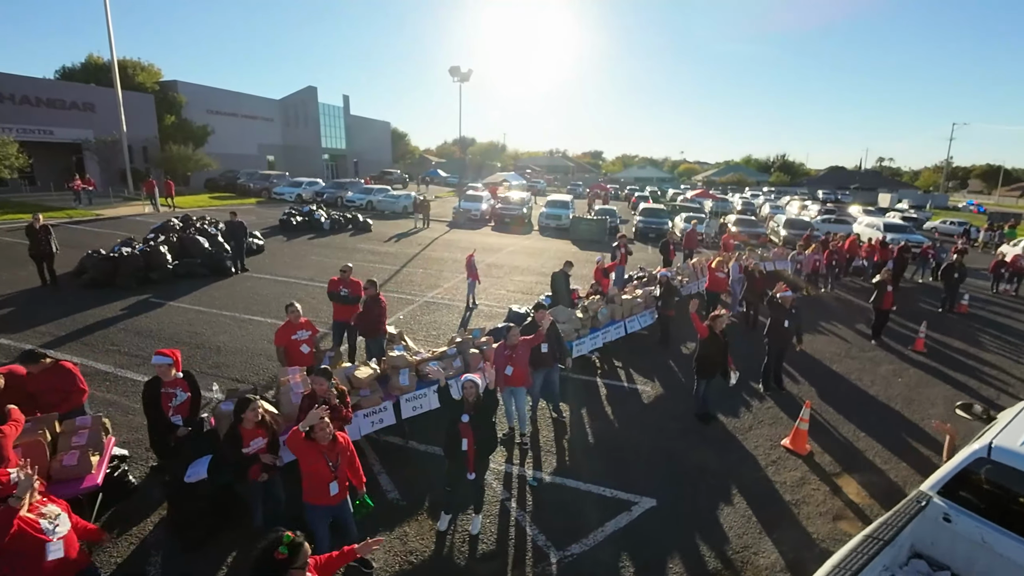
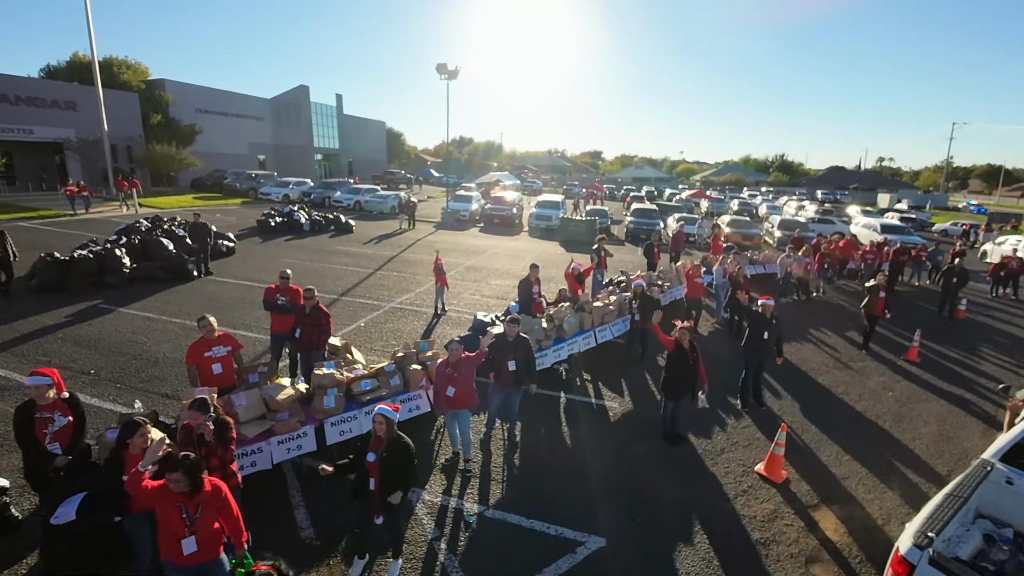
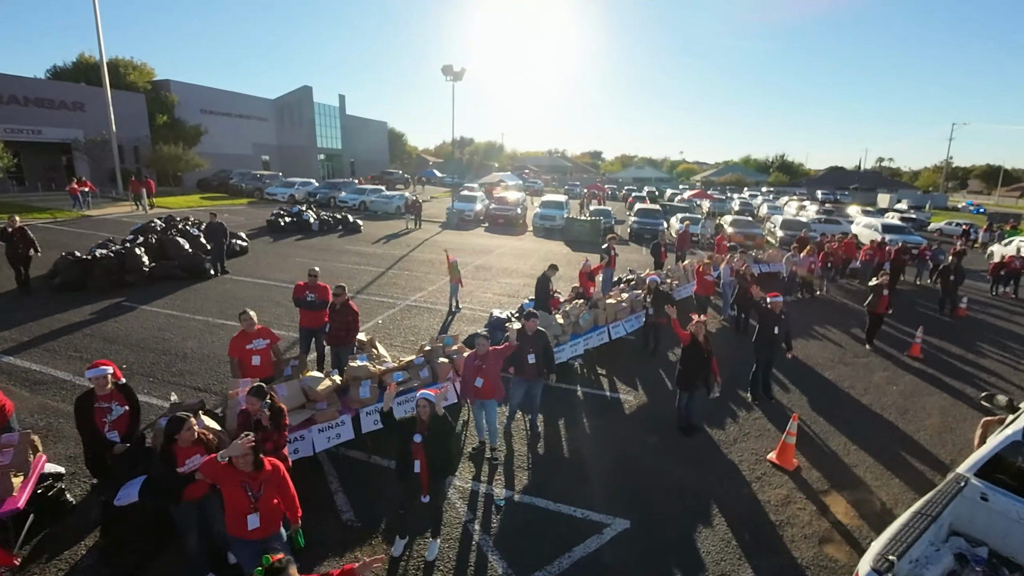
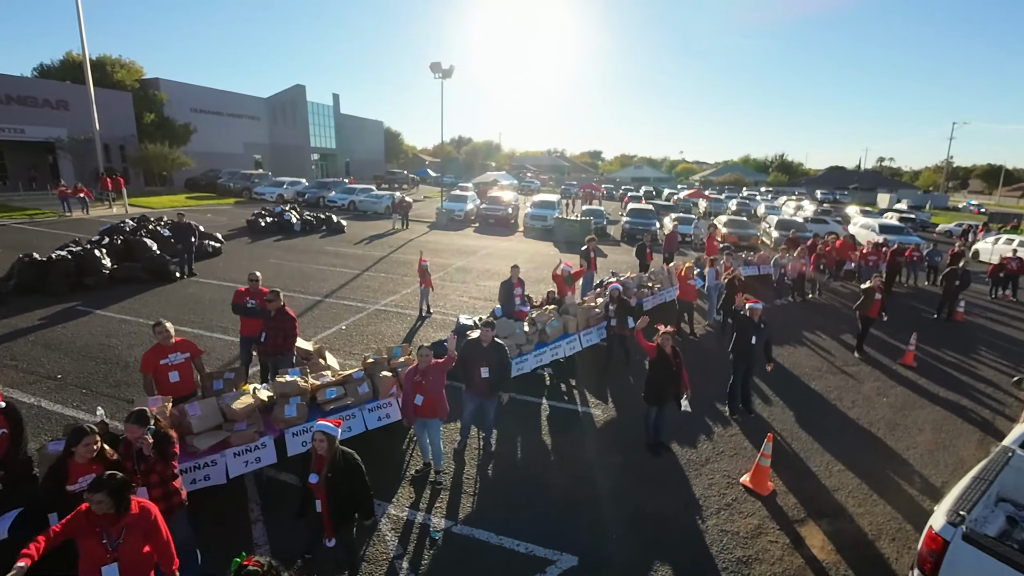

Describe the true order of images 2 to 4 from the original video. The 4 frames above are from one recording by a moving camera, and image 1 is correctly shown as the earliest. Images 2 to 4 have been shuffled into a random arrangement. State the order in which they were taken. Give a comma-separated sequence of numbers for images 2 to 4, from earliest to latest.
3, 2, 4
